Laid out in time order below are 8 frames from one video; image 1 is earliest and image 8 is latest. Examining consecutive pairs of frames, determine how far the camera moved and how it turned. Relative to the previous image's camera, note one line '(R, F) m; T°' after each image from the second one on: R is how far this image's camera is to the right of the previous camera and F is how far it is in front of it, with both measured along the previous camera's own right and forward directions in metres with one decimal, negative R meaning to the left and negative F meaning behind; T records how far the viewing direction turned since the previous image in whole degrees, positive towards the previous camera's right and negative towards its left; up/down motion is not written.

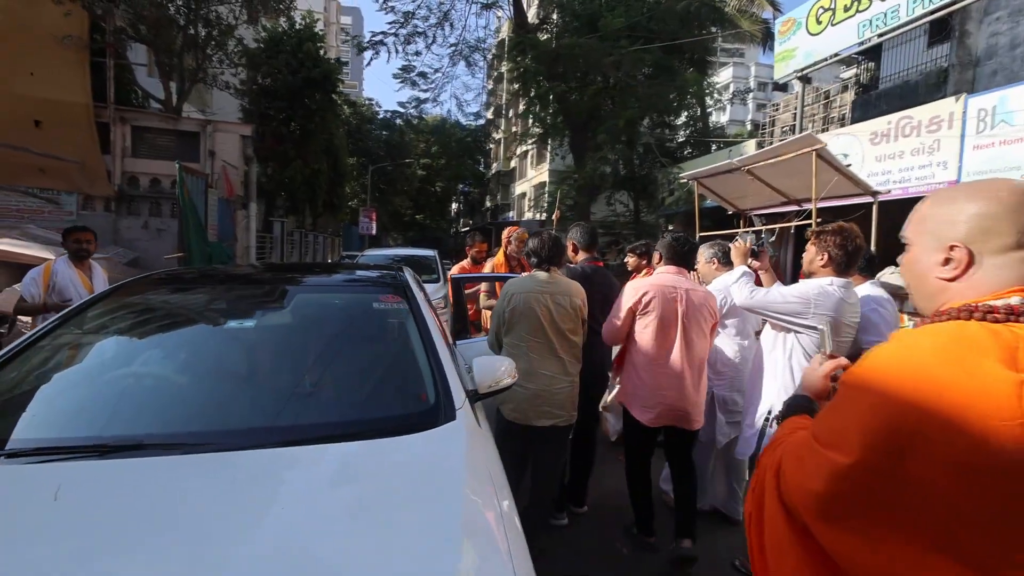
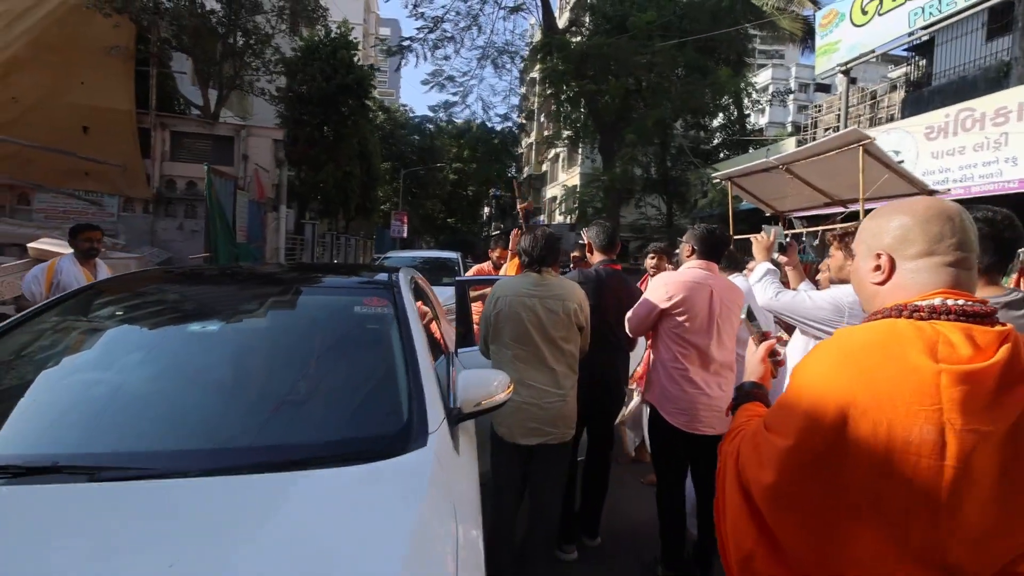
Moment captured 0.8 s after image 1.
(+0.1, +0.2) m; -4°
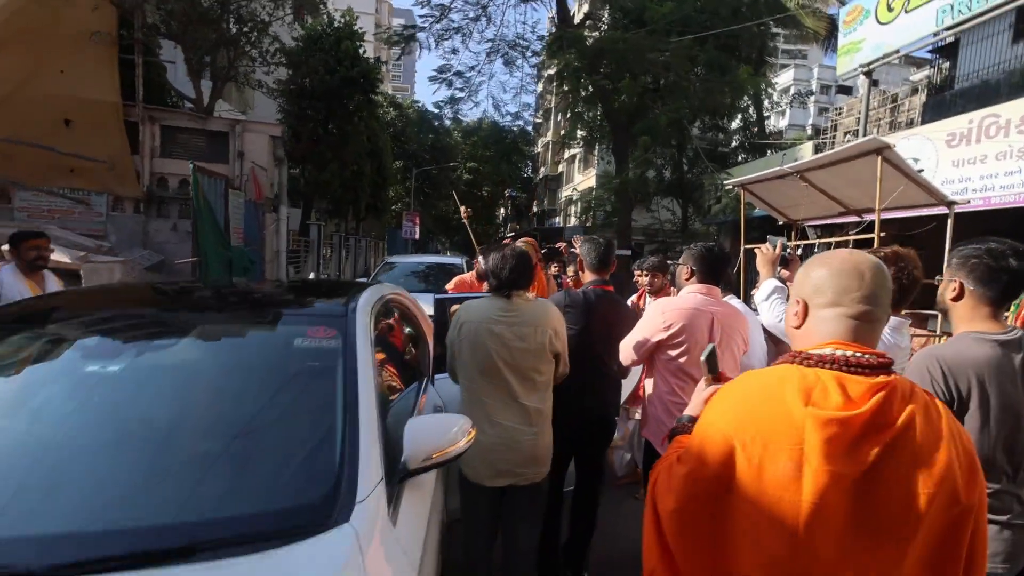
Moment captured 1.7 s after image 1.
(+0.3, +0.5) m; -2°
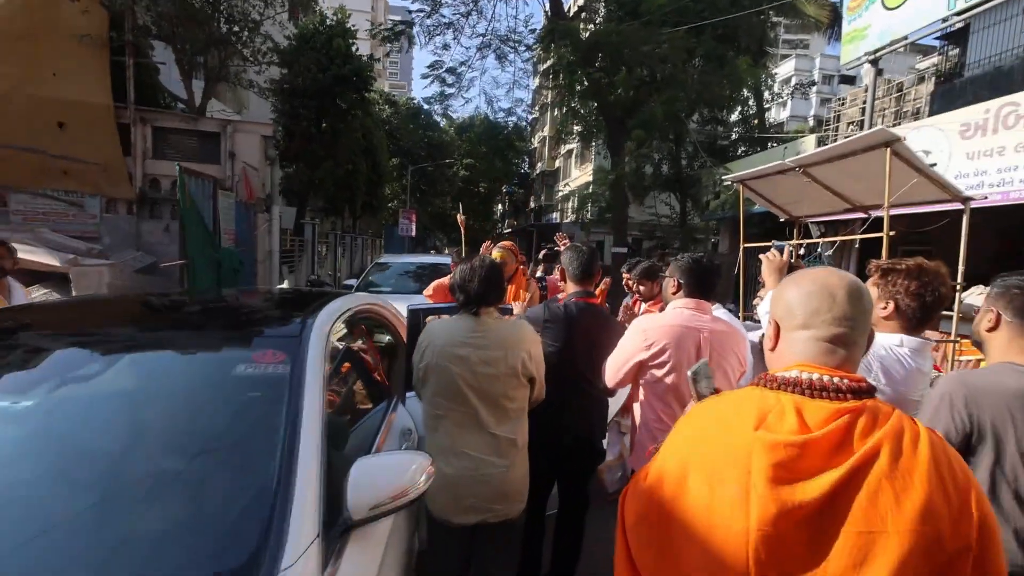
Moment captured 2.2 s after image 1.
(+0.1, +0.2) m; 0°
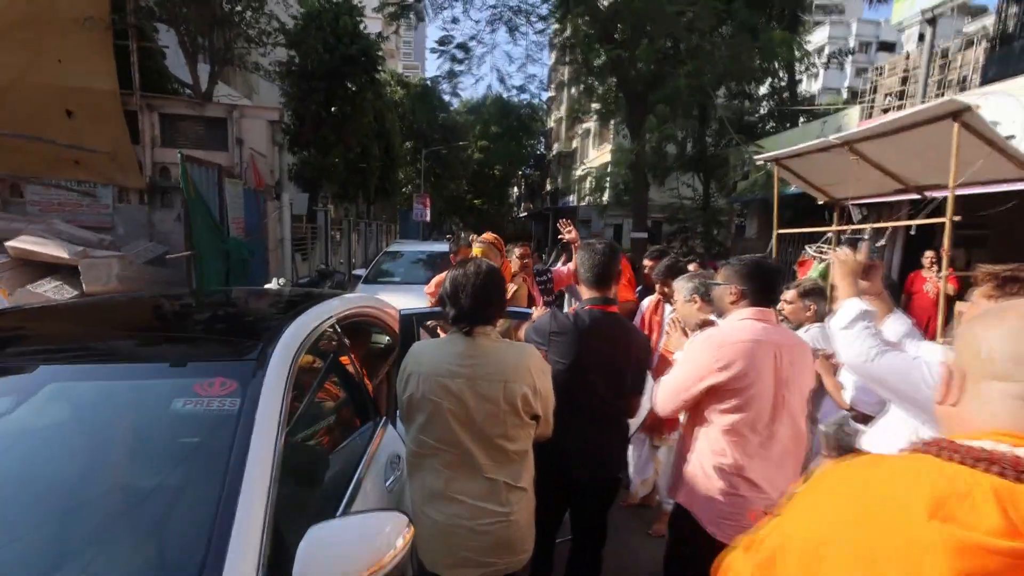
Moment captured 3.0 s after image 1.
(+0.1, +0.3) m; -2°
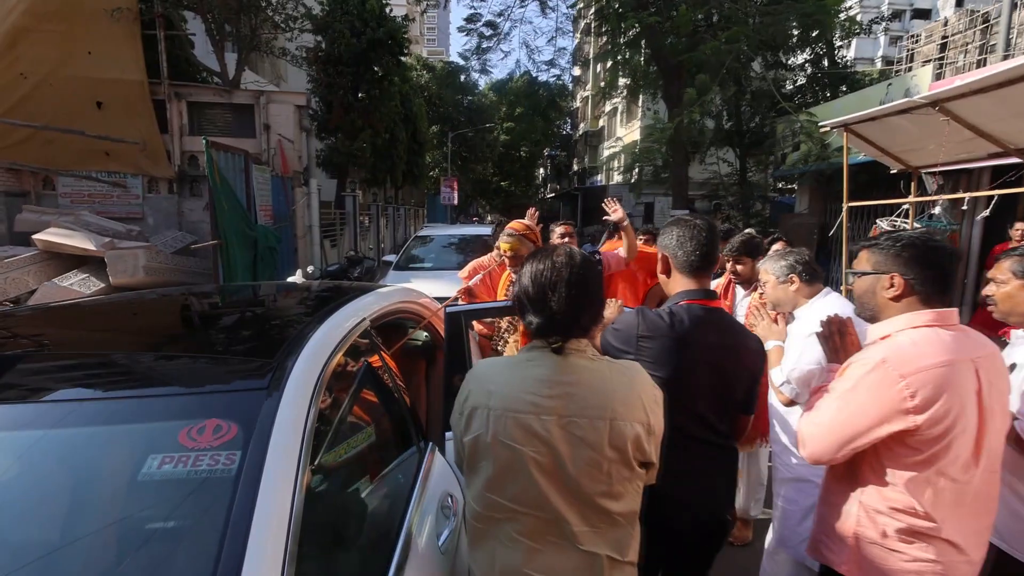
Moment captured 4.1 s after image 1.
(-0.2, +0.4) m; -3°
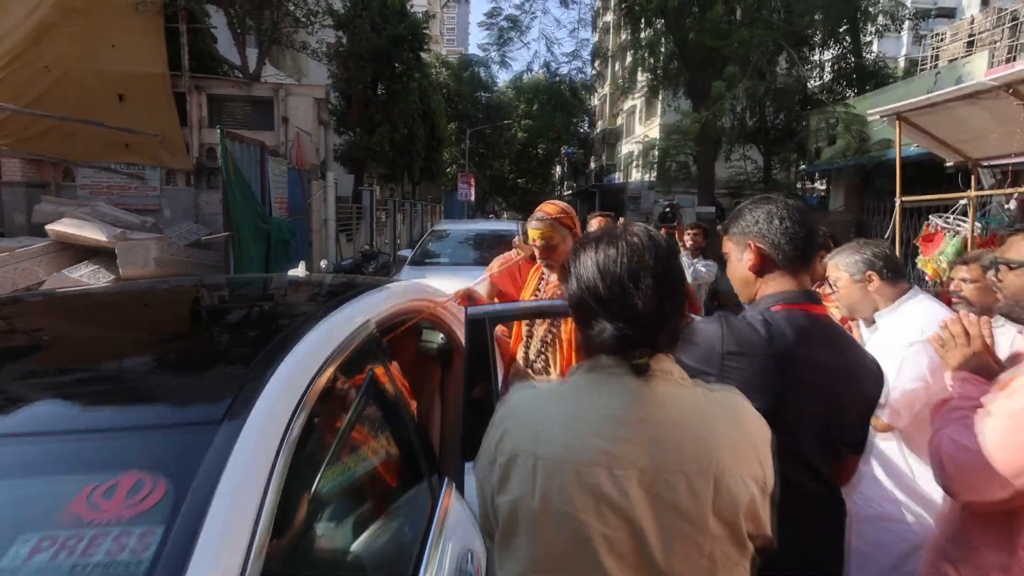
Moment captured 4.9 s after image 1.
(-0.1, +0.3) m; -2°
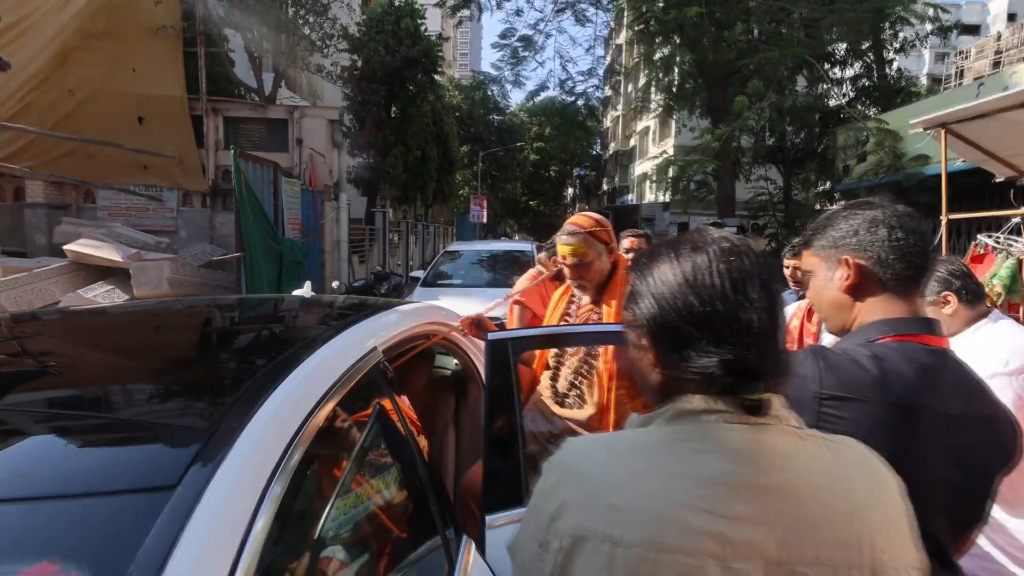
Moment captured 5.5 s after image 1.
(-0.1, +0.2) m; -1°
